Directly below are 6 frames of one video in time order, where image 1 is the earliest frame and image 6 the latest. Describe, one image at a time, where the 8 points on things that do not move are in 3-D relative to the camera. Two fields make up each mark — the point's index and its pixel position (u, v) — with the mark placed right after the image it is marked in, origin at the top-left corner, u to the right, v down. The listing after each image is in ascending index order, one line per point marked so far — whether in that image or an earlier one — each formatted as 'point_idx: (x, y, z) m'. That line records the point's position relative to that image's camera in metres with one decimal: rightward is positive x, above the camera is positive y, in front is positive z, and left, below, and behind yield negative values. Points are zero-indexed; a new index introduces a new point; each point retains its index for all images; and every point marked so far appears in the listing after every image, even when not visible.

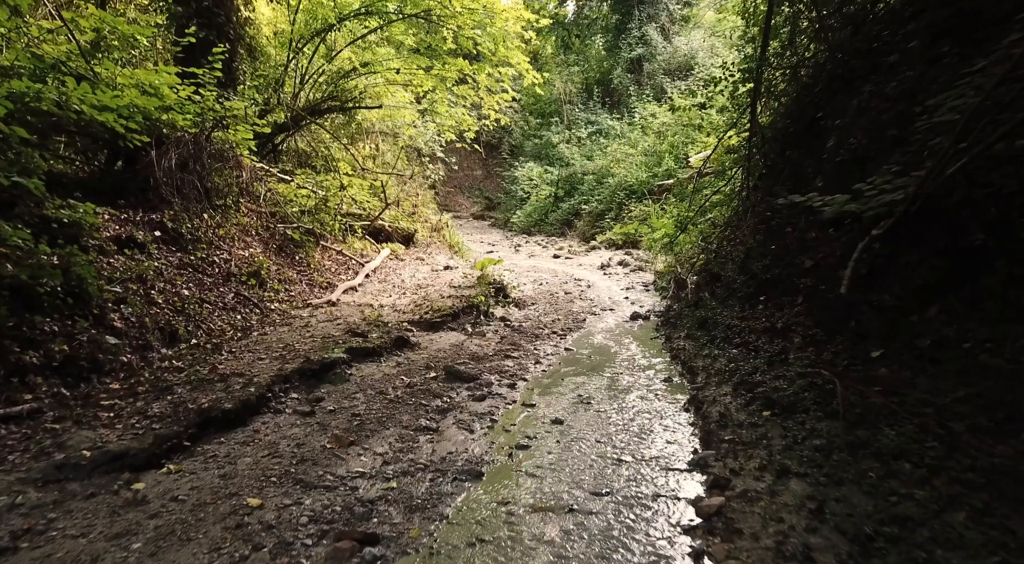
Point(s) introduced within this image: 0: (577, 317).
0: (+0.9, -0.5, +8.5) m
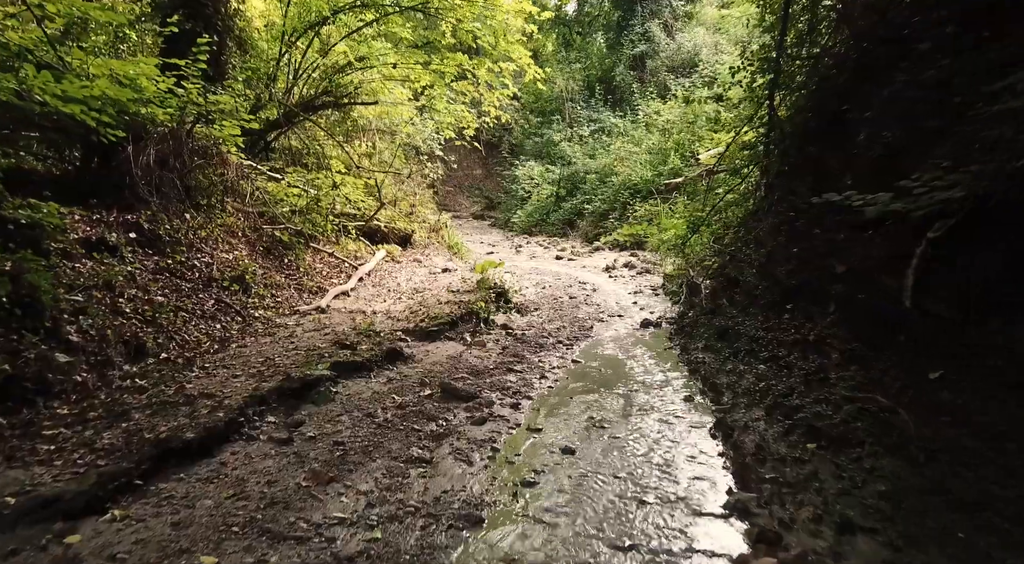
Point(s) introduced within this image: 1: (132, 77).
0: (+1.0, -0.6, +7.9) m
1: (-4.3, +2.3, +6.8) m
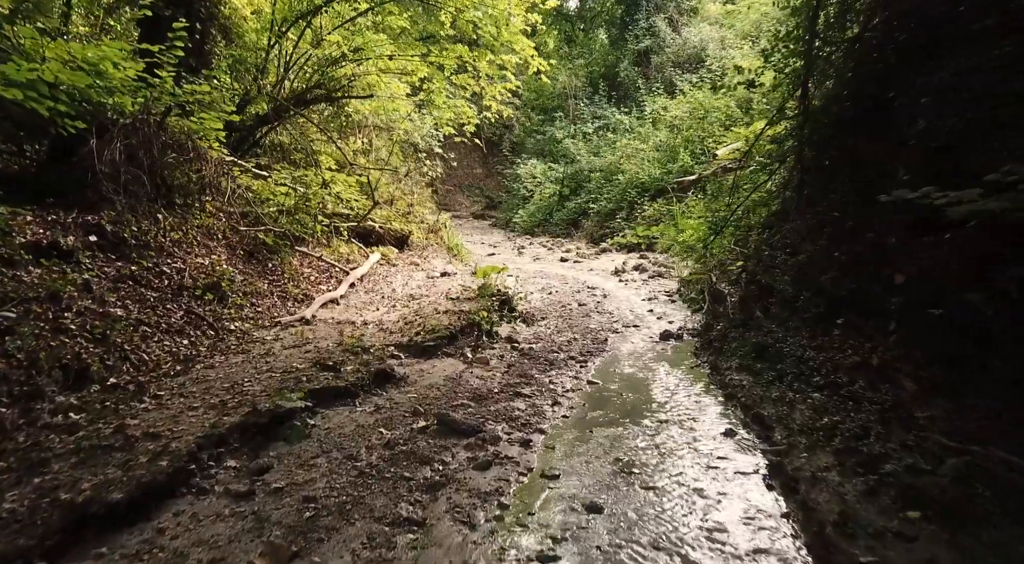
0: (+1.0, -0.6, +7.2) m
1: (-4.3, +2.2, +6.1) m
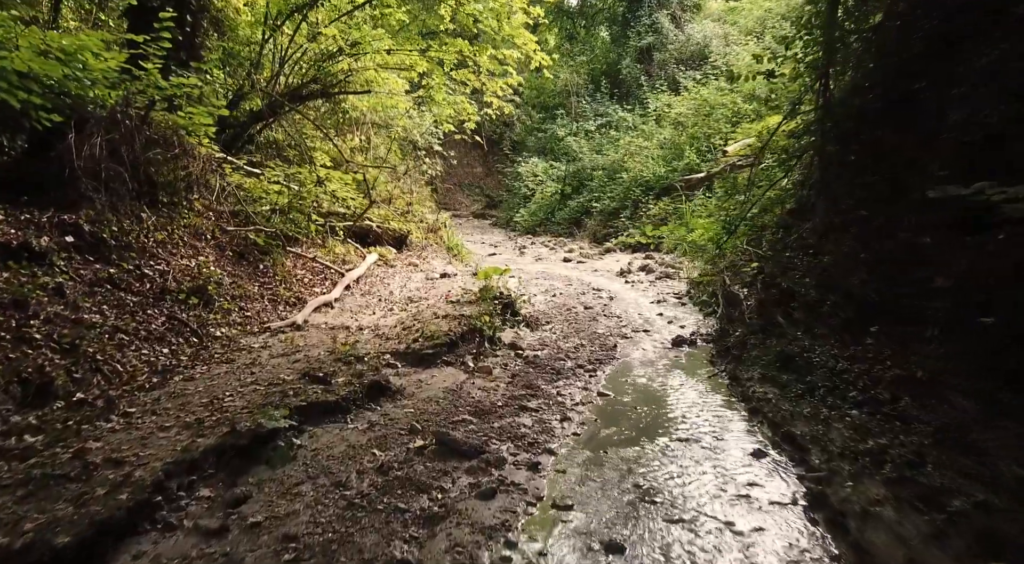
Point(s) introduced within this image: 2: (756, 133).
0: (+1.1, -0.7, +6.8) m
1: (-4.2, +2.2, +5.7) m
2: (+4.2, +2.6, +10.3) m
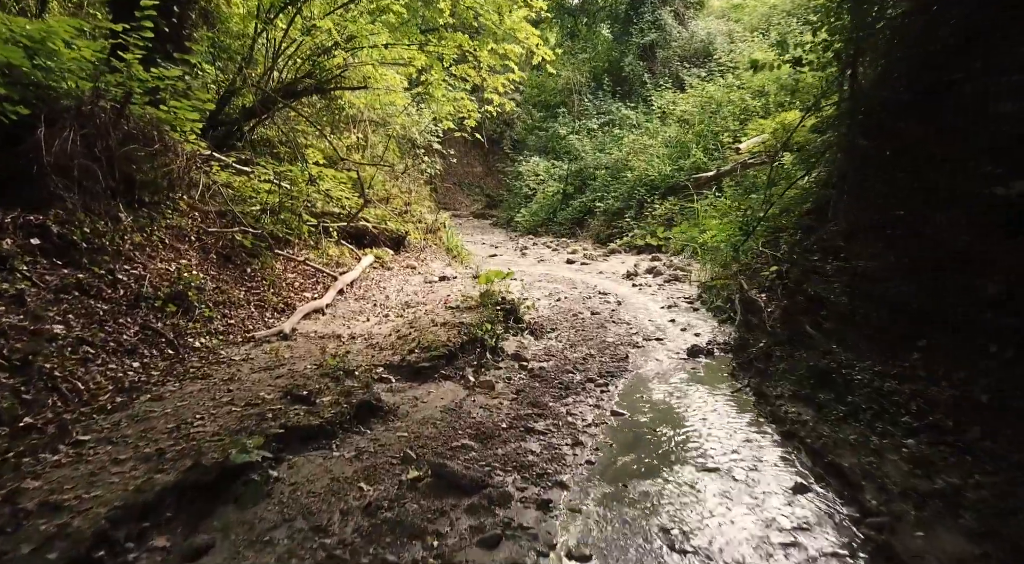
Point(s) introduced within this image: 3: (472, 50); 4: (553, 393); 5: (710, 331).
0: (+1.1, -0.7, +6.3) m
1: (-4.2, +2.1, +5.2) m
2: (+4.3, +2.5, +9.8) m
3: (-0.7, +4.3, +11.2) m
4: (+0.3, -0.9, +4.9) m
5: (+2.3, -0.6, +7.1) m
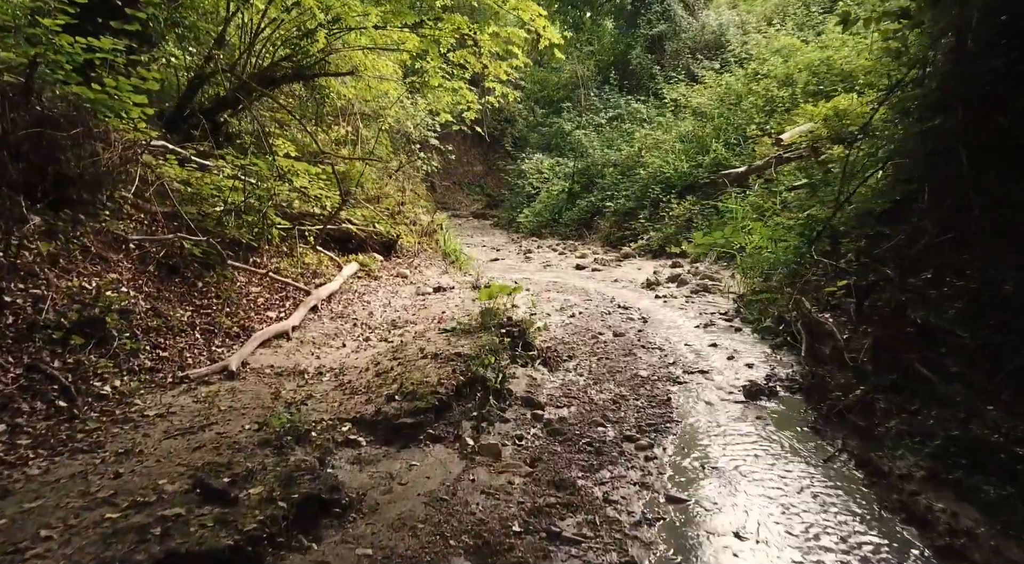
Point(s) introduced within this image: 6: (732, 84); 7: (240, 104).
0: (+1.2, -0.9, +5.0) m
1: (-4.1, +2.0, +3.9) m
2: (+4.4, +2.3, +8.5) m
3: (-0.7, +4.1, +9.9) m
4: (+0.4, -1.1, +3.6) m
5: (+2.4, -0.7, +5.8) m
6: (+5.9, +5.3, +16.0) m
7: (-4.3, +2.8, +9.3) m
